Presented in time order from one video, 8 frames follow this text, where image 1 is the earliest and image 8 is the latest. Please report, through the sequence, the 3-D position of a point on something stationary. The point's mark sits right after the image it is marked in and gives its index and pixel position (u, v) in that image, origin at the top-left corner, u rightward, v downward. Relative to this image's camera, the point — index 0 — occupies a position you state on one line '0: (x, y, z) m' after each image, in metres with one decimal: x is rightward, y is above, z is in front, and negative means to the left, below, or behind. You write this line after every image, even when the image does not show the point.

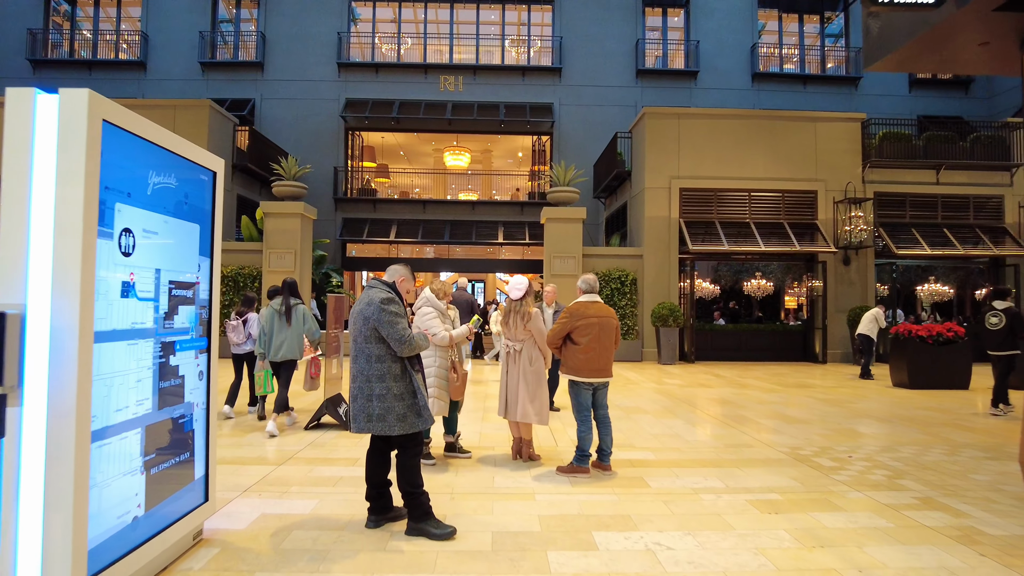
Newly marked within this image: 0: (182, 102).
0: (-7.5, +4.3, +15.0) m
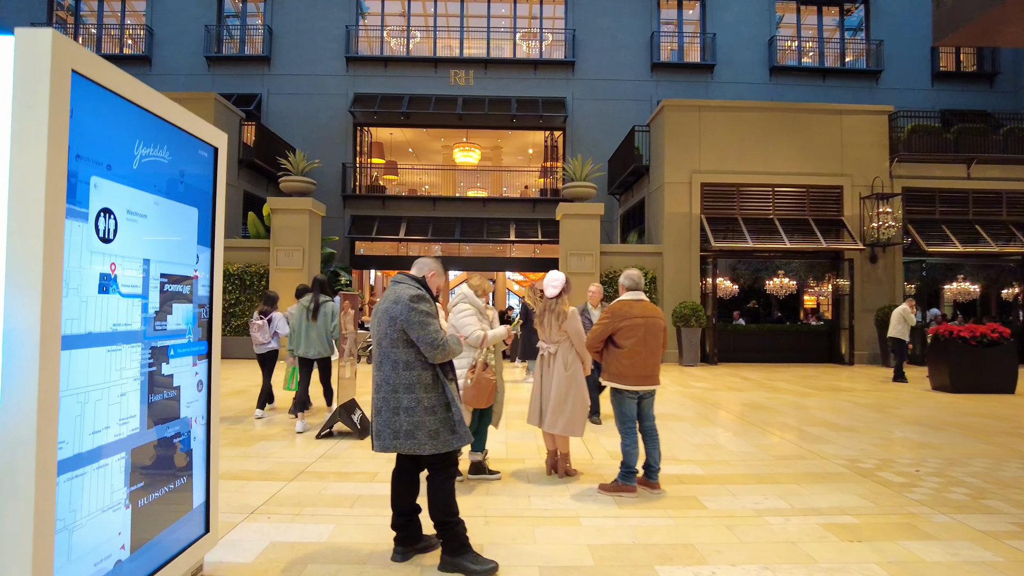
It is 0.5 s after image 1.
0: (-7.2, +4.3, +14.6) m
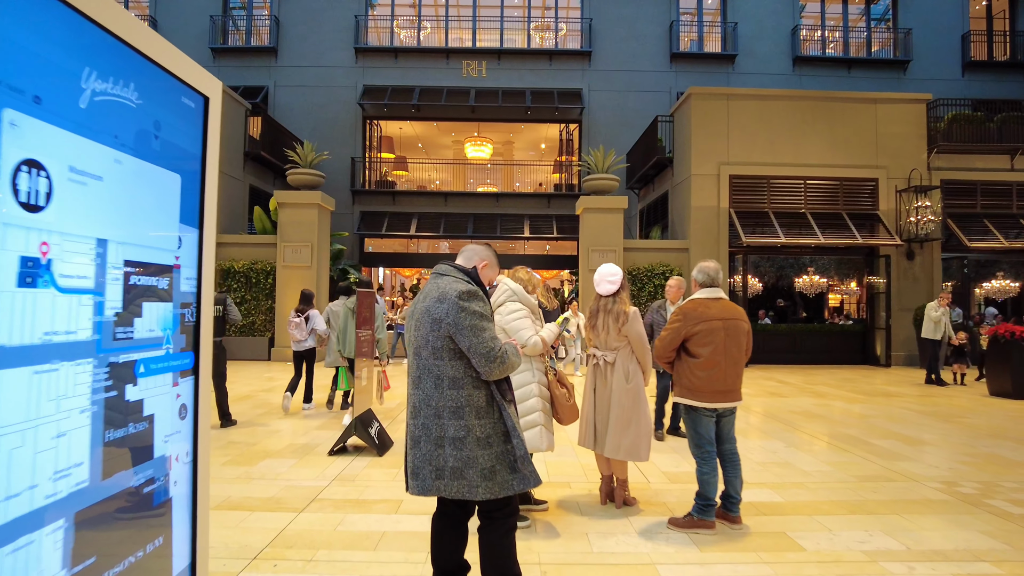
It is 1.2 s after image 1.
0: (-6.8, +4.4, +14.0) m
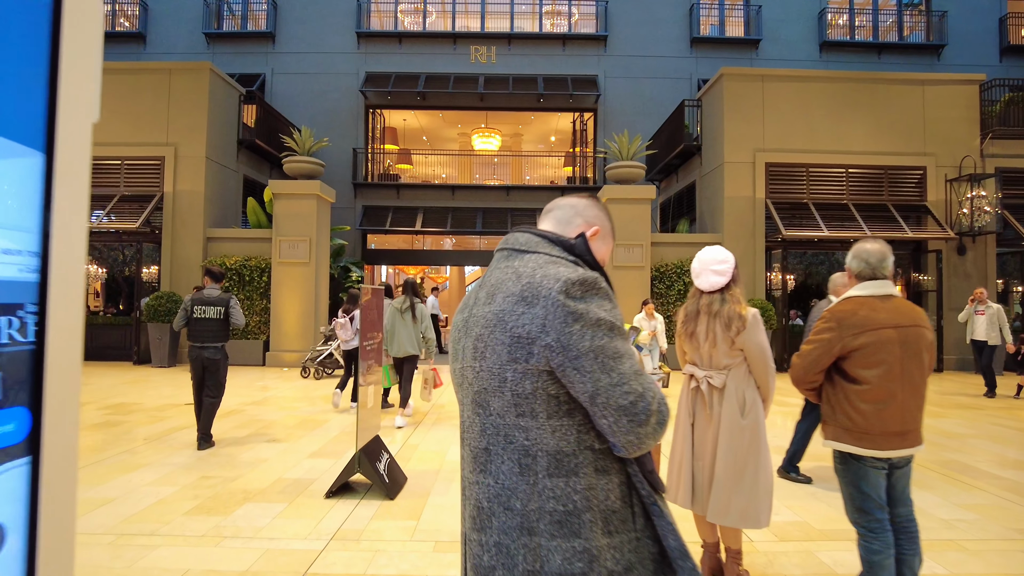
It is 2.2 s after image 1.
0: (-6.5, +4.4, +12.8) m
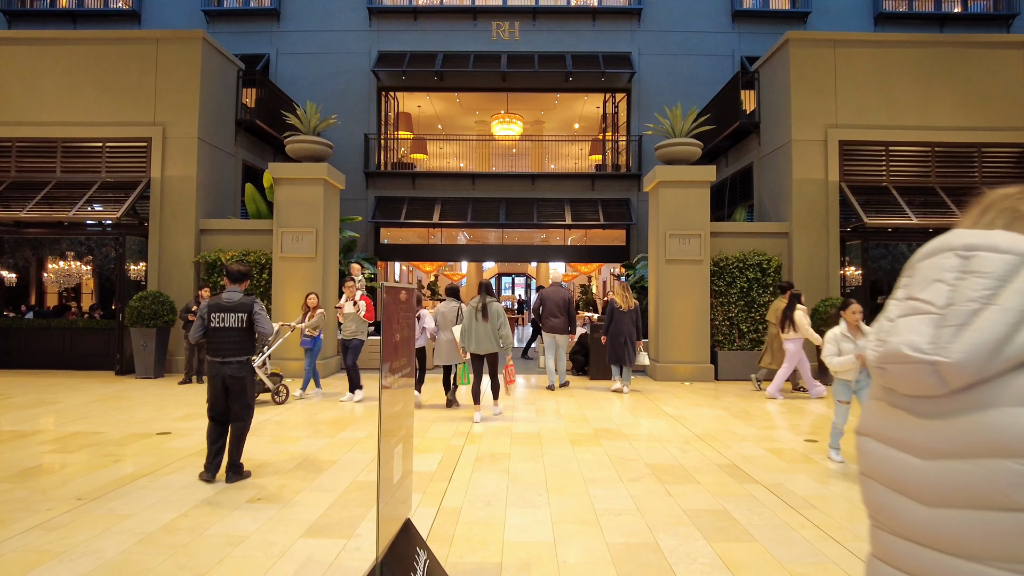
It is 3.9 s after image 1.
0: (-5.9, +4.4, +11.3) m
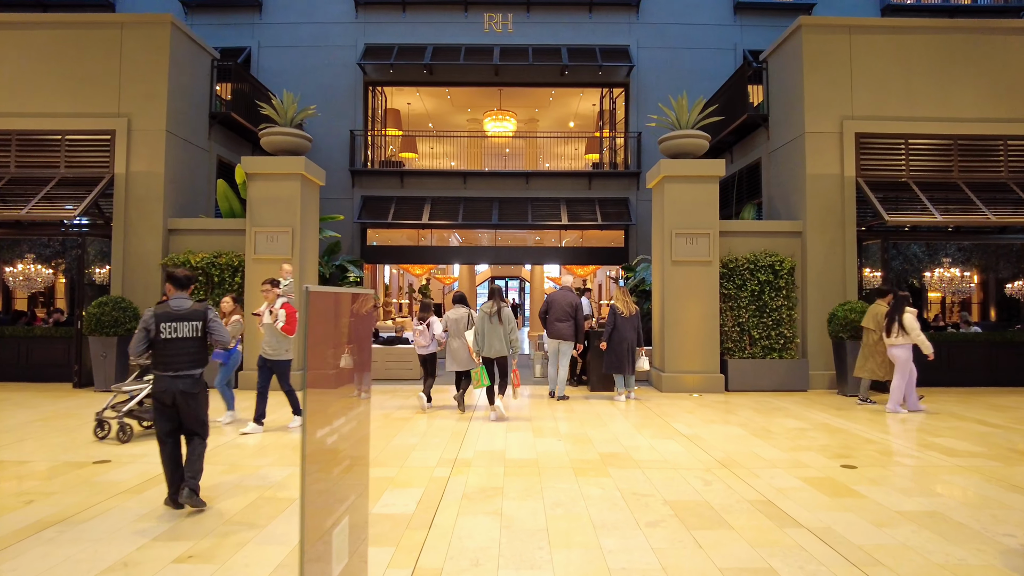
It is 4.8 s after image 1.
0: (-6.0, +4.3, +10.5) m
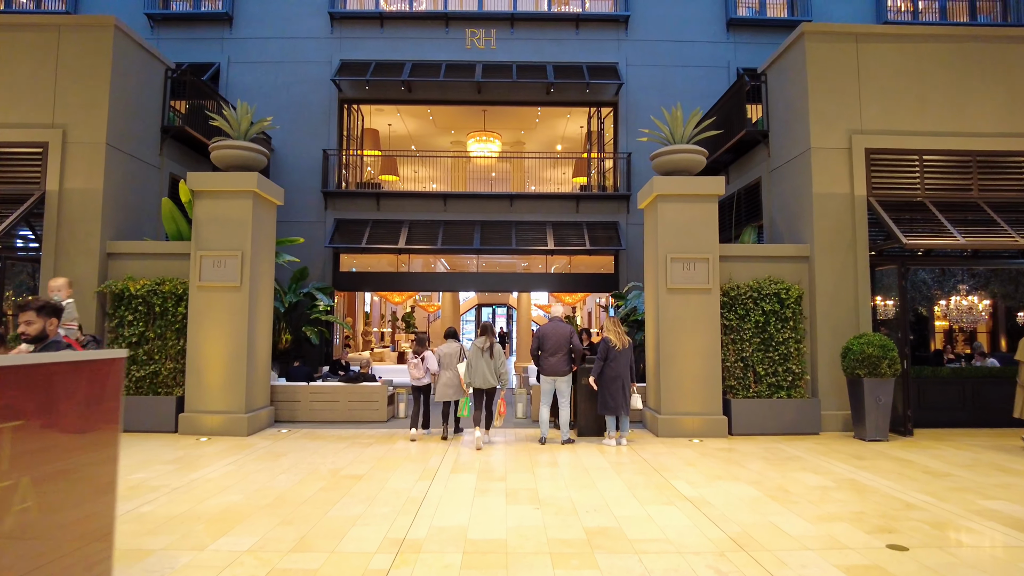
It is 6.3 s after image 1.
0: (-6.4, +3.9, +9.5) m
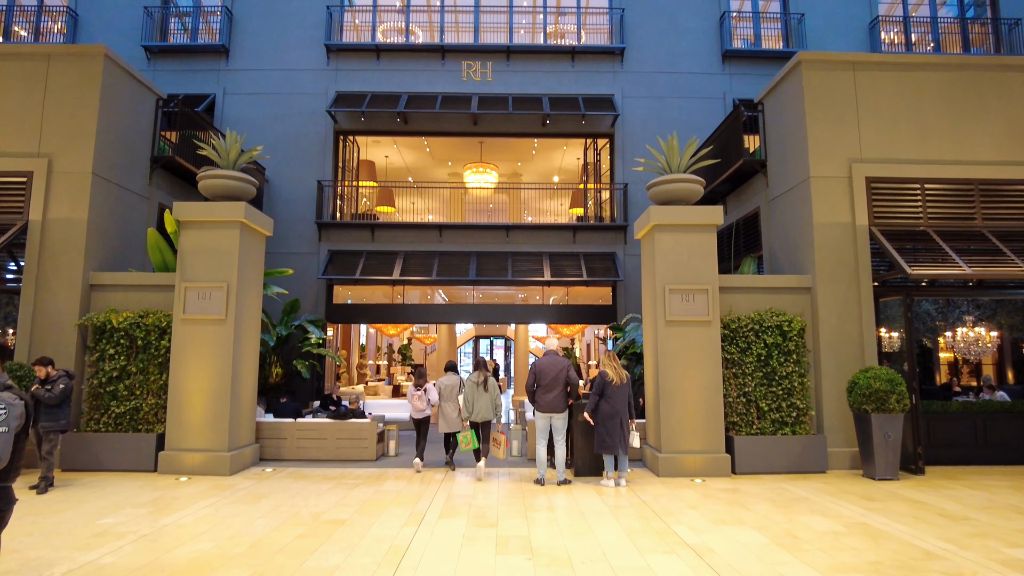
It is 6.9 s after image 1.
0: (-6.5, +3.4, +9.4) m
